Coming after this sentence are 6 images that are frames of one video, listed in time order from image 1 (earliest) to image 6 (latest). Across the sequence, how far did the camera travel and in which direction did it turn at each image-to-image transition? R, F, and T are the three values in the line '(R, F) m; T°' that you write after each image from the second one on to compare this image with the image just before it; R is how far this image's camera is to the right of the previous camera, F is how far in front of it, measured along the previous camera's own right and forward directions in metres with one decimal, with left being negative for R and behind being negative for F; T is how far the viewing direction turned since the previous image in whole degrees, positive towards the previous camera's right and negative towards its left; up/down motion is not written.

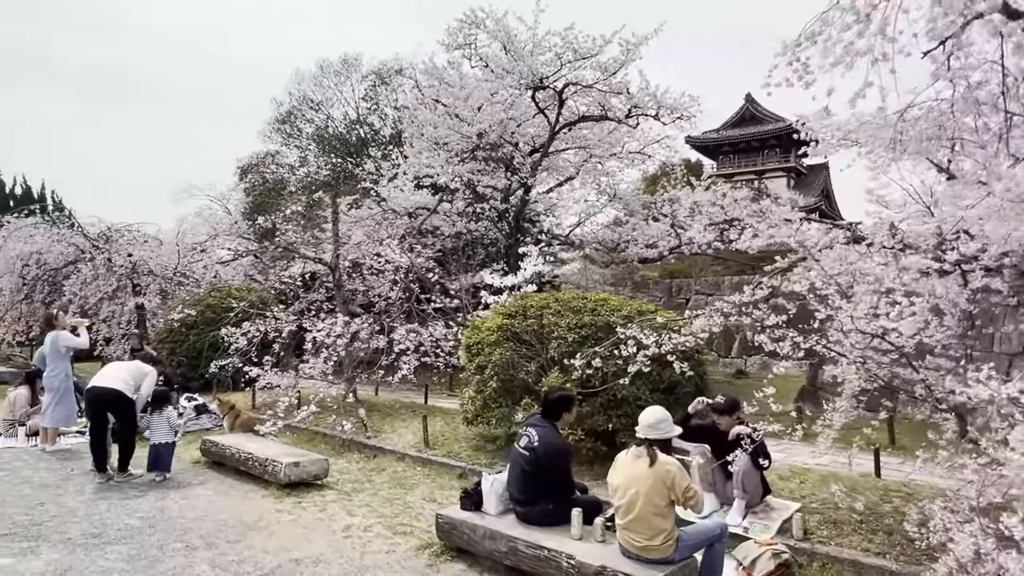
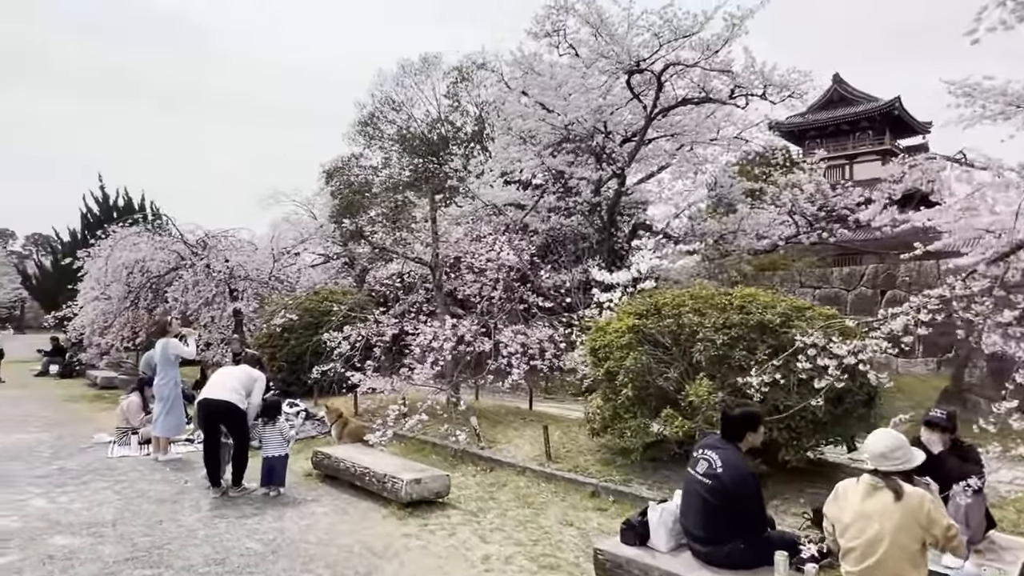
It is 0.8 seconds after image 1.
(-0.6, +0.6) m; -6°
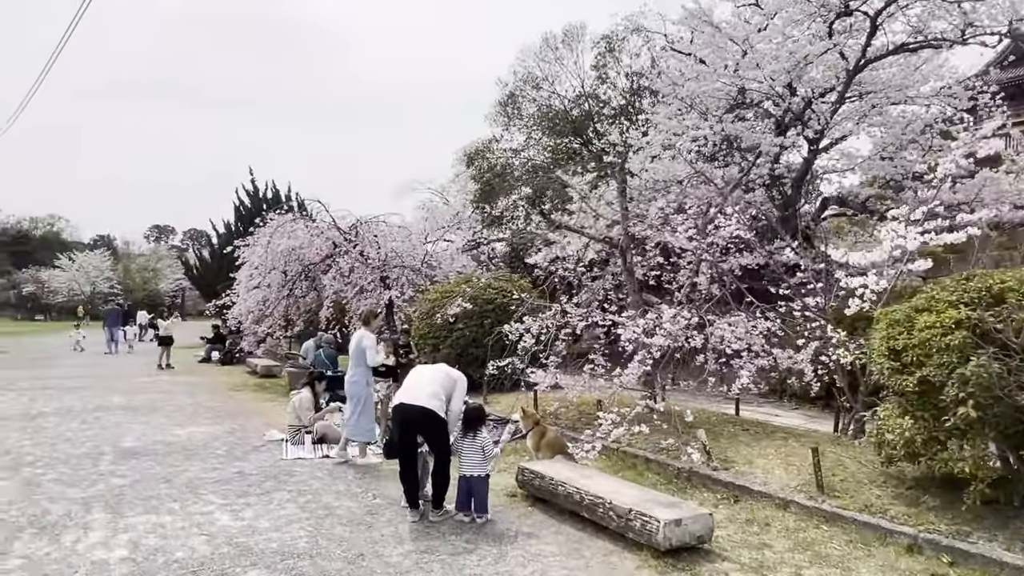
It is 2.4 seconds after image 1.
(-1.1, +1.2) m; -10°
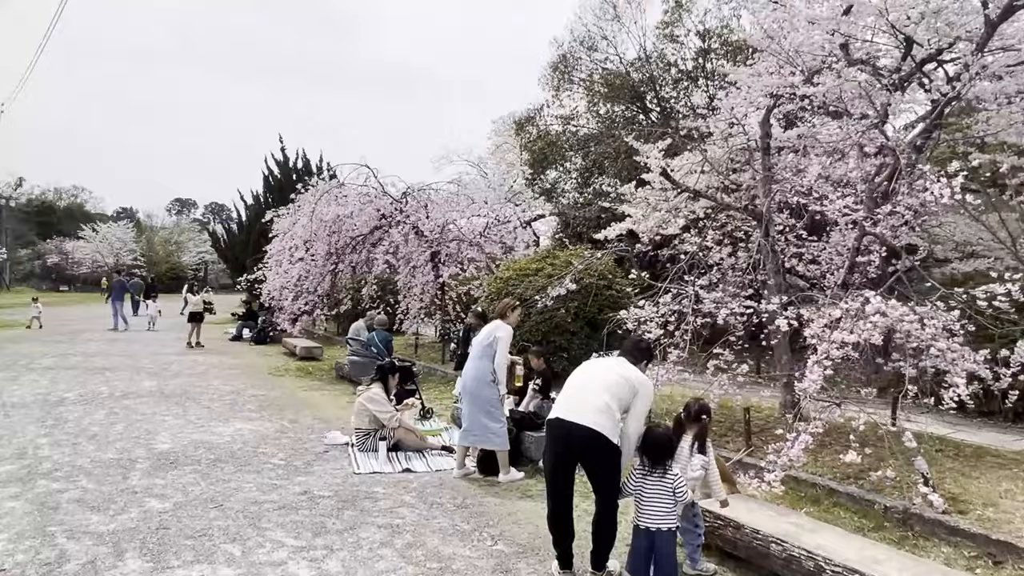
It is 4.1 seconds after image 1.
(-1.0, +1.5) m; -1°
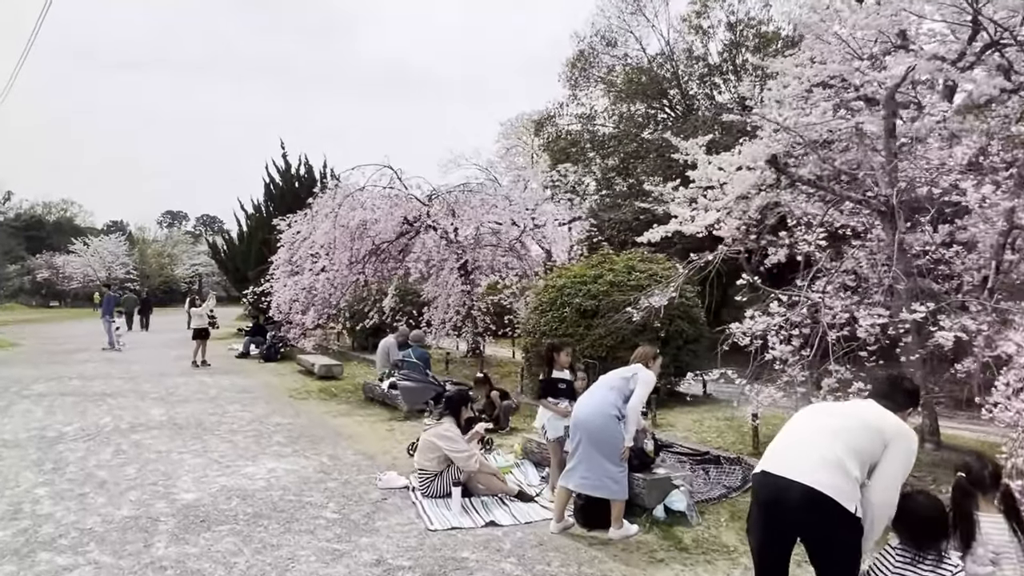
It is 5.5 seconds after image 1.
(-0.8, +1.0) m; +1°
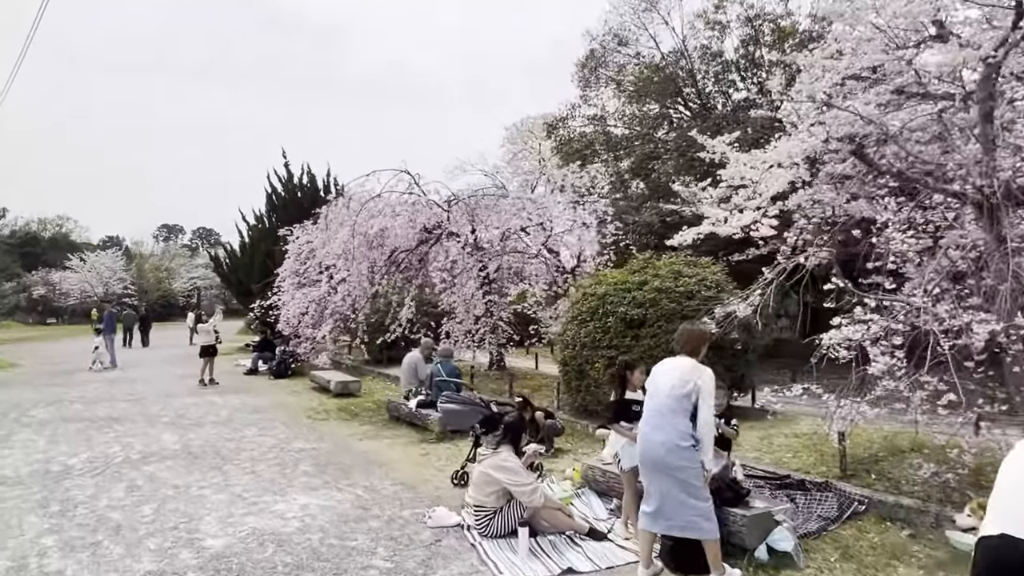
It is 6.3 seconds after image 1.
(-0.5, +0.6) m; 0°
